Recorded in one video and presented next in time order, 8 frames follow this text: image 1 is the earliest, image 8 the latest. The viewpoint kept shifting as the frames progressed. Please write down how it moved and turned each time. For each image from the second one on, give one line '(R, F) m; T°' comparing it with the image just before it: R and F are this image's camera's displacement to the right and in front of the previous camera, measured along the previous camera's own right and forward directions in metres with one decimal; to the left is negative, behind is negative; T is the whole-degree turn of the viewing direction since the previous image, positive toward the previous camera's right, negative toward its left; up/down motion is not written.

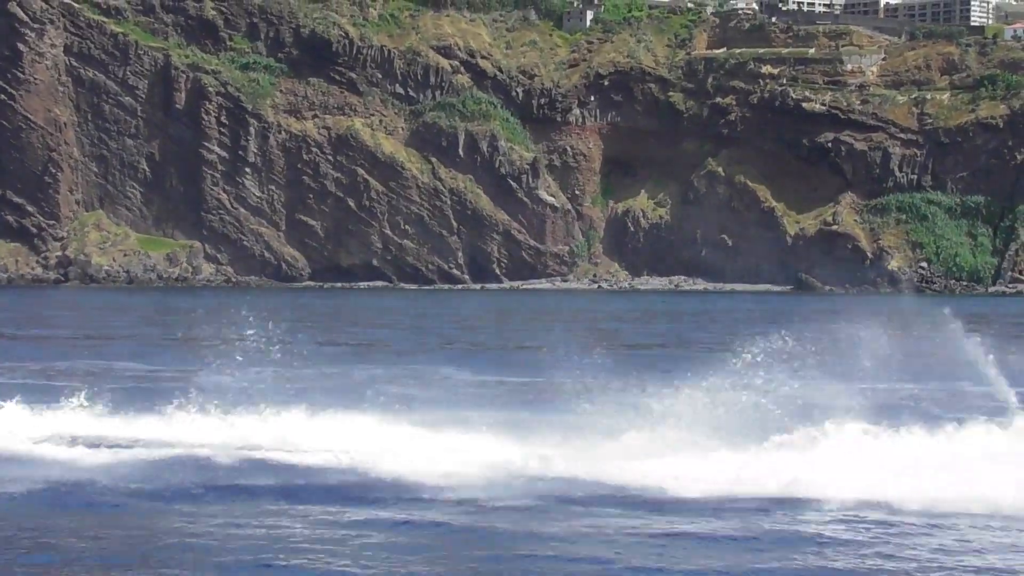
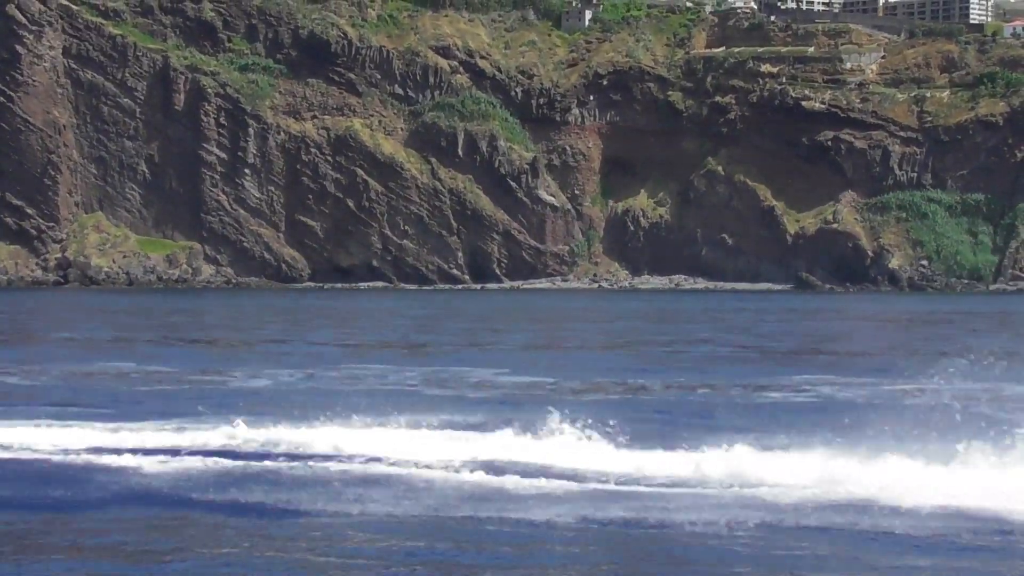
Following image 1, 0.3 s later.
(-0.3, +0.1) m; 0°
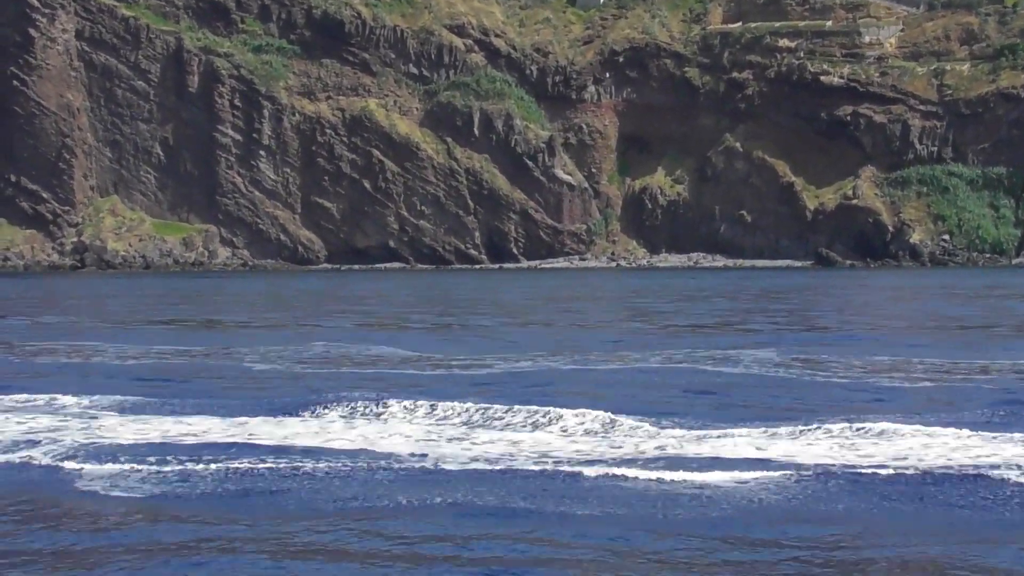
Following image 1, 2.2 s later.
(+0.1, +1.1) m; -1°
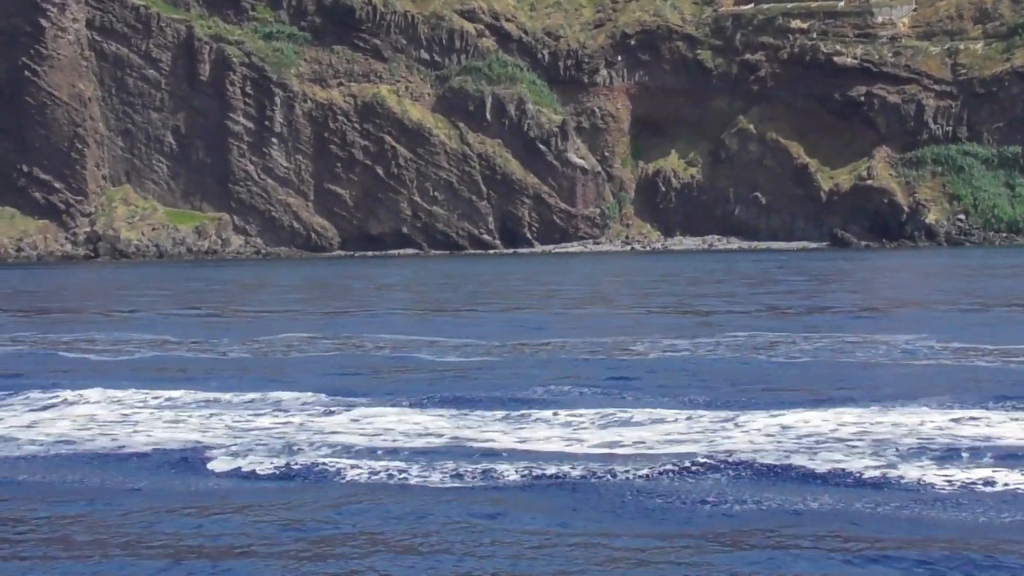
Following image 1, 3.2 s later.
(-0.3, +0.3) m; 0°
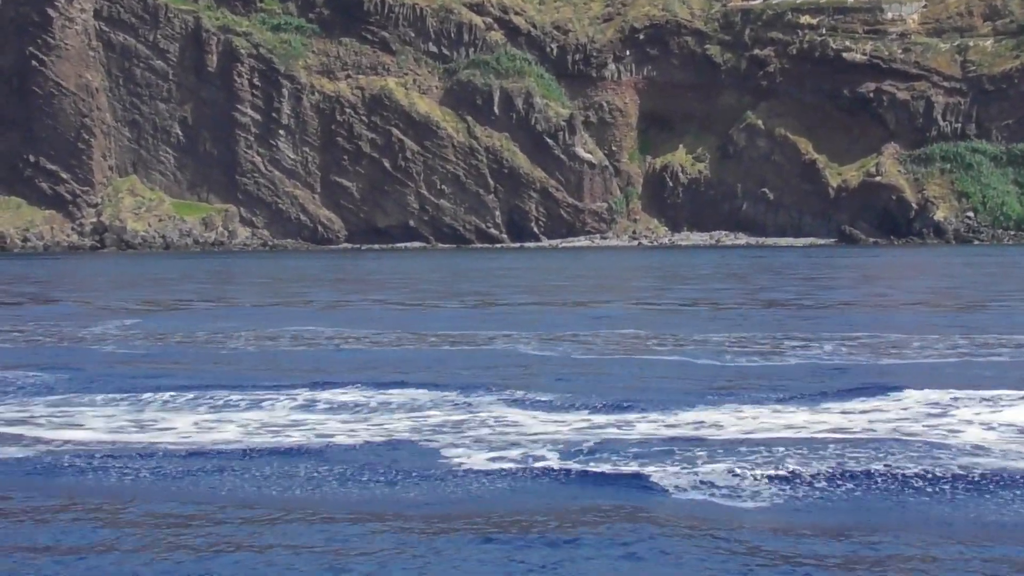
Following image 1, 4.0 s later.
(-0.6, +0.2) m; 0°
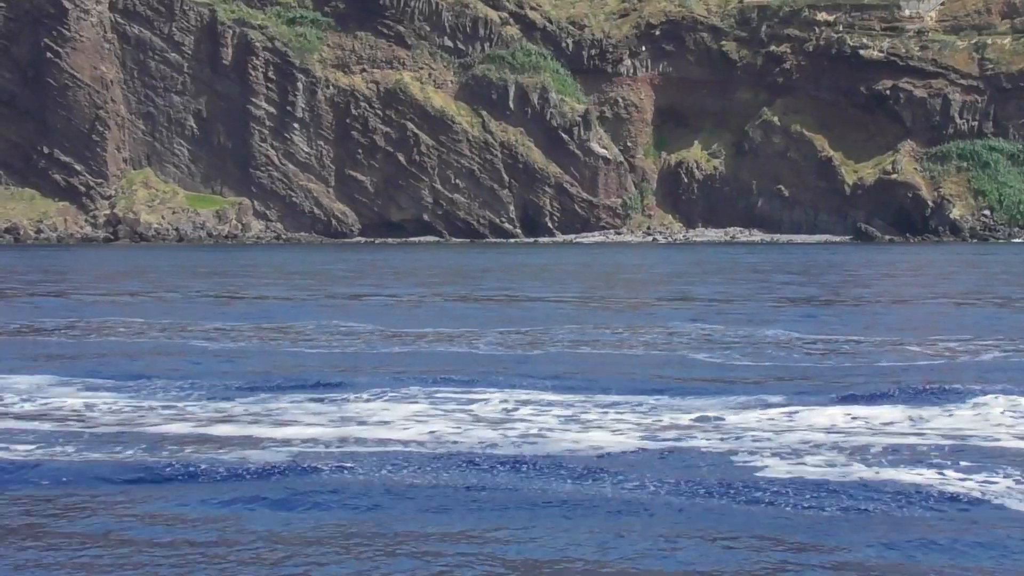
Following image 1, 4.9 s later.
(-1.0, +0.2) m; 0°
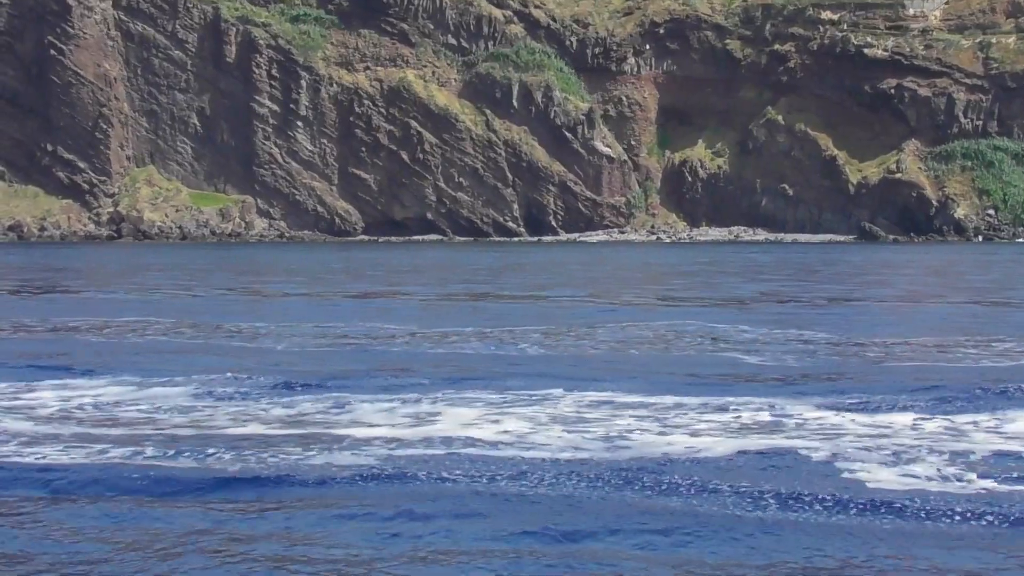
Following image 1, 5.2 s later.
(+0.9, +0.4) m; 0°
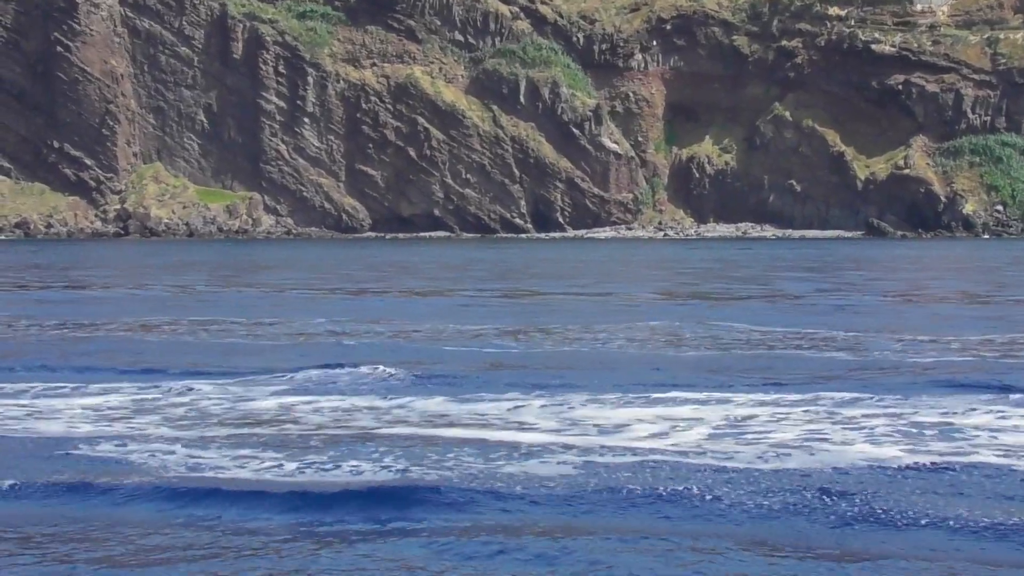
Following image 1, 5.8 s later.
(-1.0, -0.1) m; 0°
